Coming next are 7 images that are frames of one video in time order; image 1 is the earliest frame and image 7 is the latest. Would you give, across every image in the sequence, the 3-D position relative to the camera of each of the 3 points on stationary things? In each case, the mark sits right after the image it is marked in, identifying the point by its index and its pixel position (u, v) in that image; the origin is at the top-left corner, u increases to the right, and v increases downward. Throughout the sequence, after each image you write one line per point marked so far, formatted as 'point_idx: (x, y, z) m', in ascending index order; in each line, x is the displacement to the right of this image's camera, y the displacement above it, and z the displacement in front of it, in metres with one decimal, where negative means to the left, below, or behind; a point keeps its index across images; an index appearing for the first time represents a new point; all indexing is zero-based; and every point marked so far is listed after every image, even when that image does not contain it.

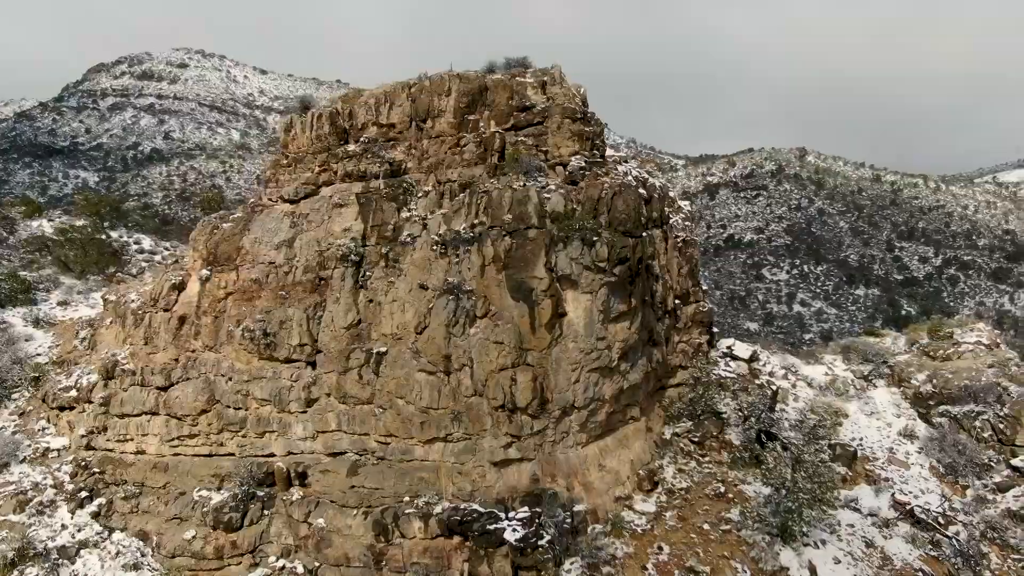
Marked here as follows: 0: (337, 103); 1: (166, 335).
0: (-2.4, +2.5, +12.2) m
1: (-4.4, -0.6, +11.5) m
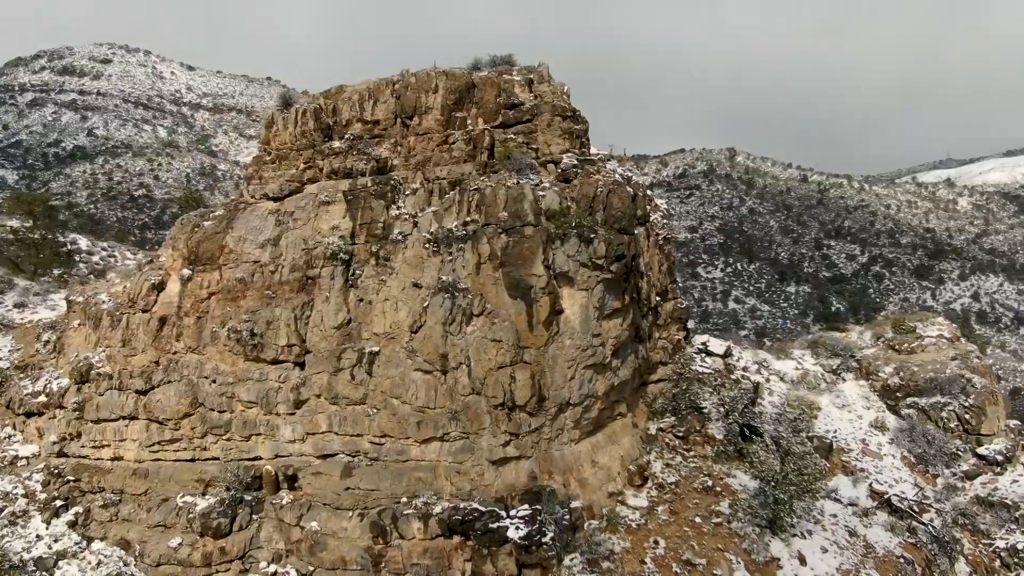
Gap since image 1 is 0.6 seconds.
0: (-2.6, +2.5, +12.0) m
1: (-4.5, -0.6, +11.1) m
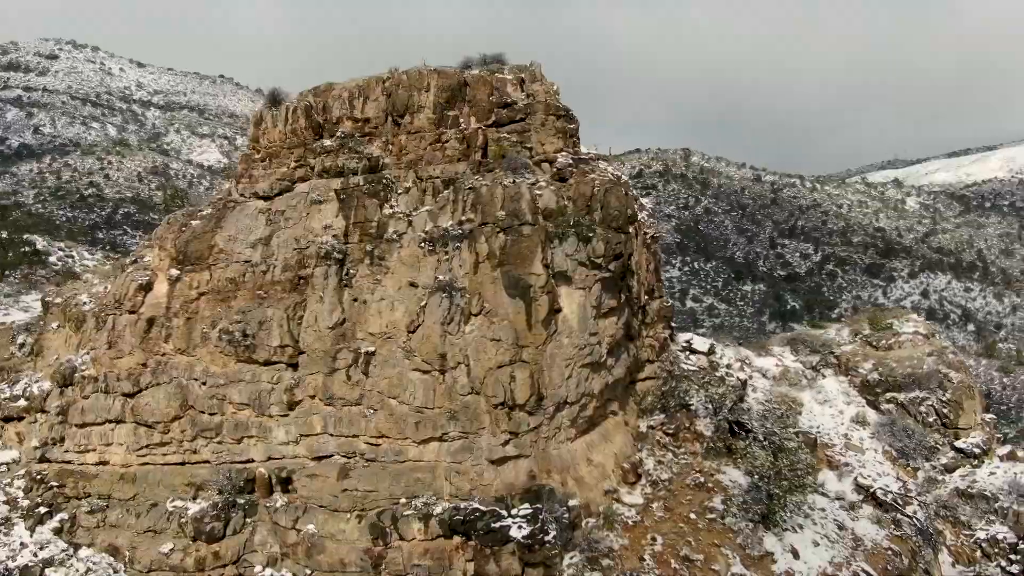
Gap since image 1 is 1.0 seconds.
0: (-2.7, +2.5, +11.8) m
1: (-4.6, -0.6, +10.9) m
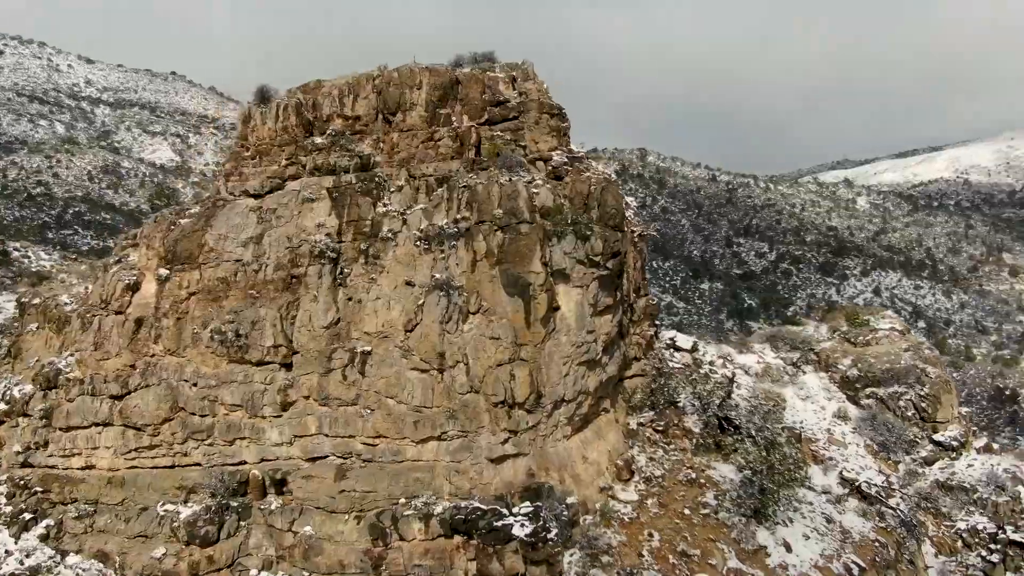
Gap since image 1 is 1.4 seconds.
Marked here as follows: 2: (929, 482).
0: (-2.8, +2.5, +11.7) m
1: (-4.7, -0.6, +10.7) m
2: (+6.0, -2.8, +13.1) m
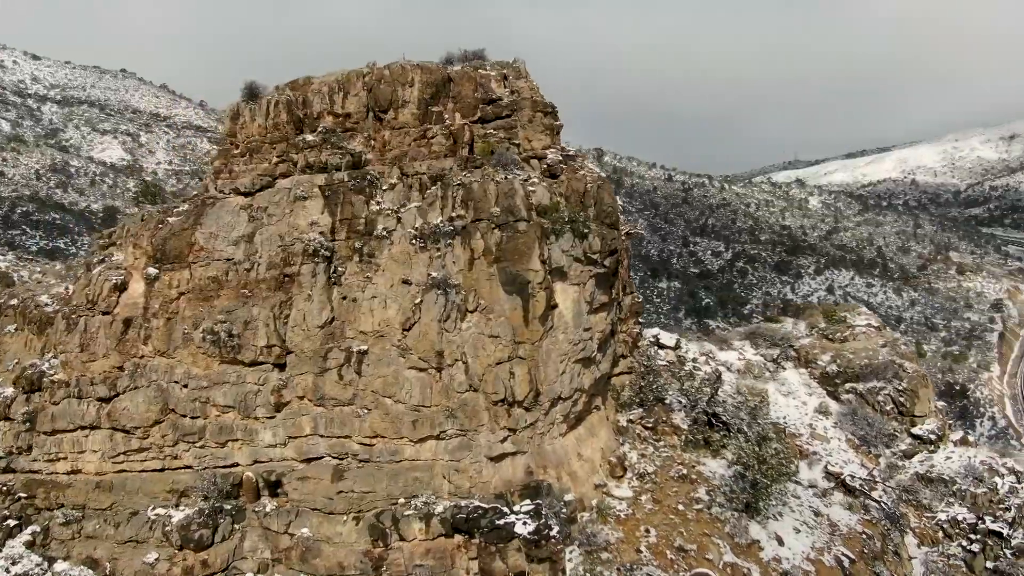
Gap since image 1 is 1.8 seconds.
0: (-2.9, +2.5, +11.5) m
1: (-4.7, -0.6, +10.4) m
2: (+5.9, -2.7, +13.3) m
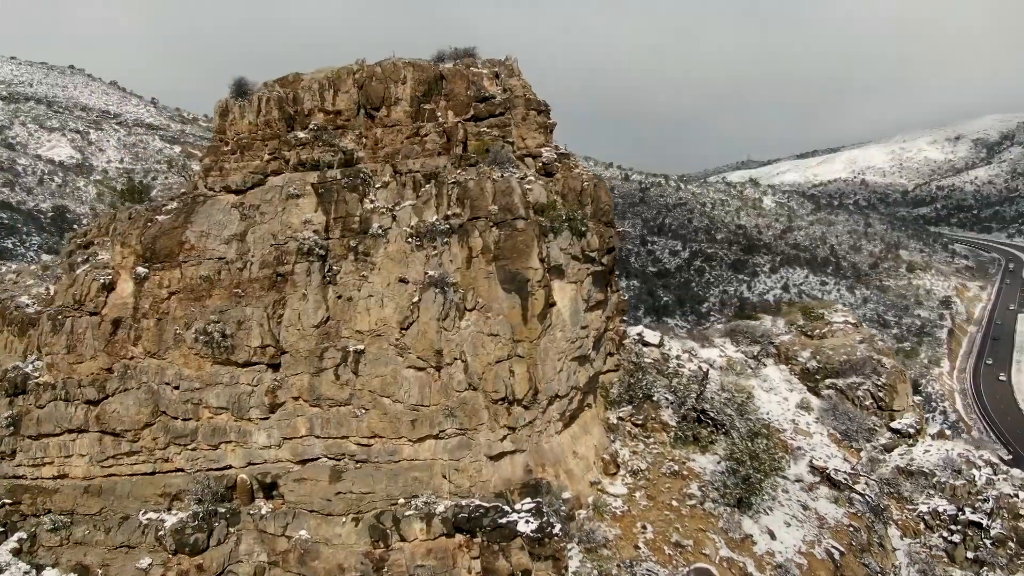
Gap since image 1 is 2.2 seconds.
0: (-3.0, +2.6, +11.4) m
1: (-4.7, -0.6, +10.2) m
2: (+5.7, -2.7, +13.6) m
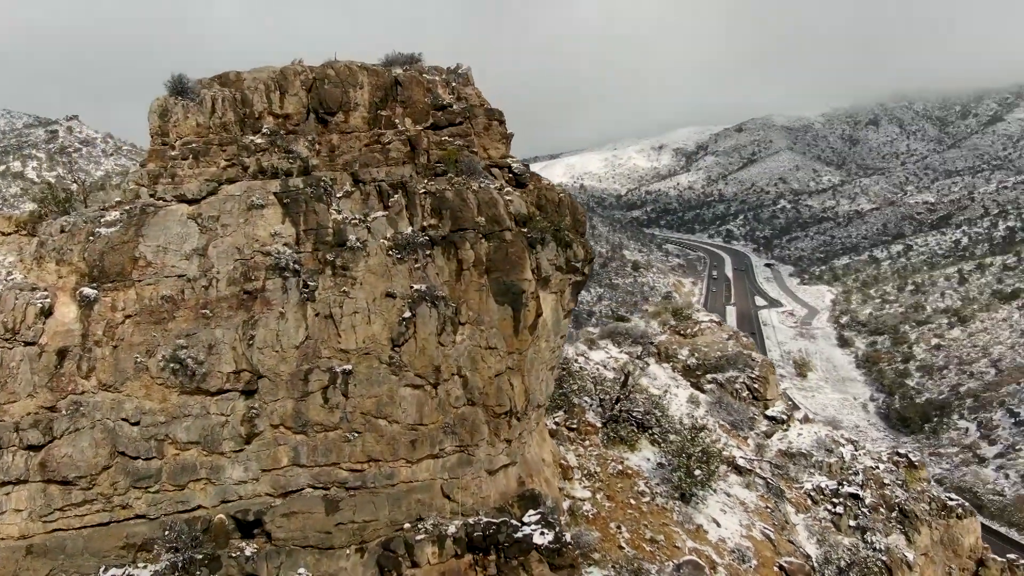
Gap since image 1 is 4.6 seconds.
0: (-3.4, +2.3, +10.4) m
1: (-4.7, -0.8, +8.7) m
2: (+4.3, -2.7, +15.0) m
